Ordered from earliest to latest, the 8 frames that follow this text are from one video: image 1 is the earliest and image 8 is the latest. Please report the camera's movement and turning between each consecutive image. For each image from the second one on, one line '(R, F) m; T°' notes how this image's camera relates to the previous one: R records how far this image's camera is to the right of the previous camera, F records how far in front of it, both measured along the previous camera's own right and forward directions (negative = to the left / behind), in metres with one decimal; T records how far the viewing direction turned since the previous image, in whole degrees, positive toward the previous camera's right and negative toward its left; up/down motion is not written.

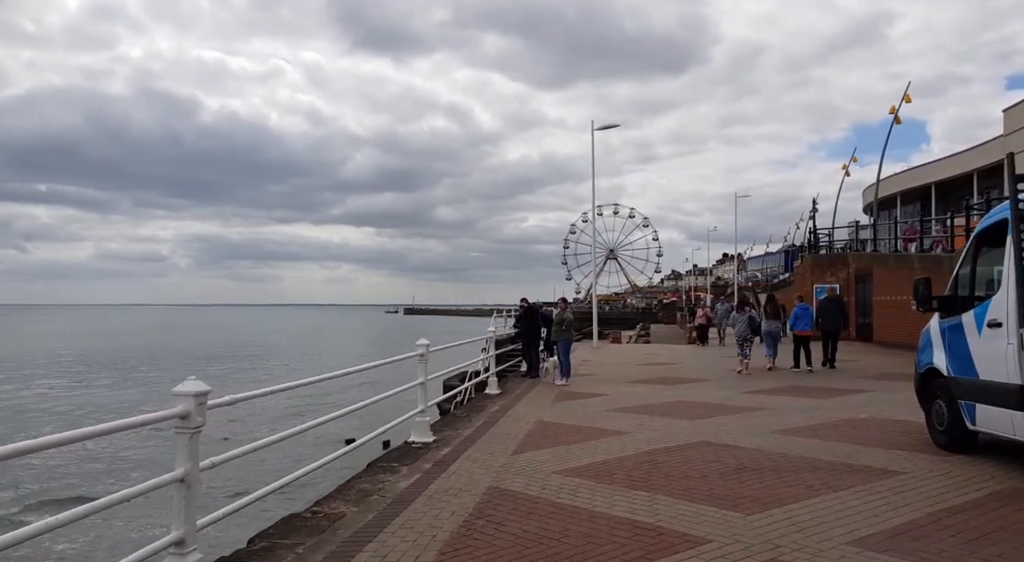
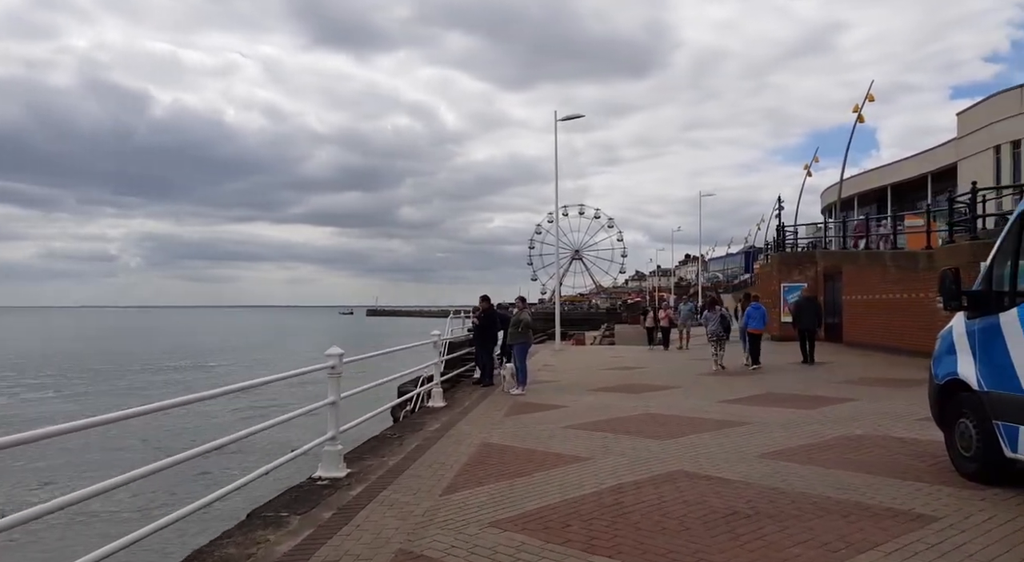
(+0.3, +1.5) m; +3°
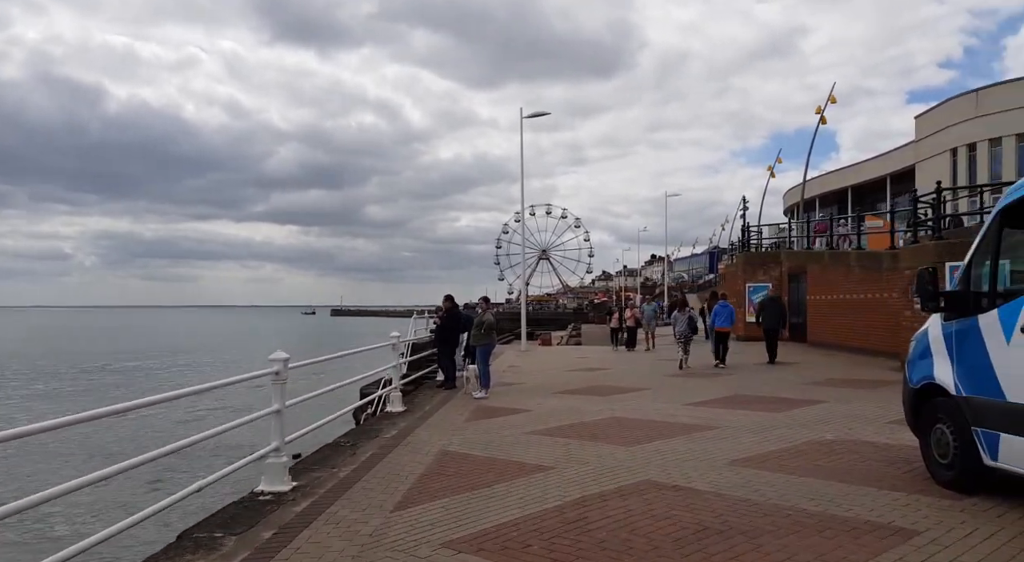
(+0.1, +0.4) m; +3°
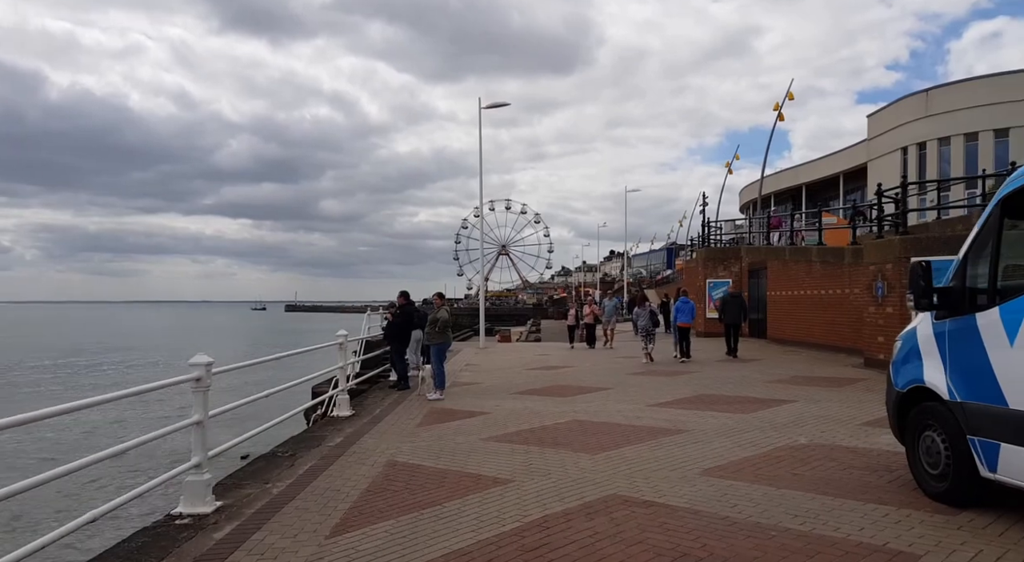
(0.0, +0.6) m; +3°
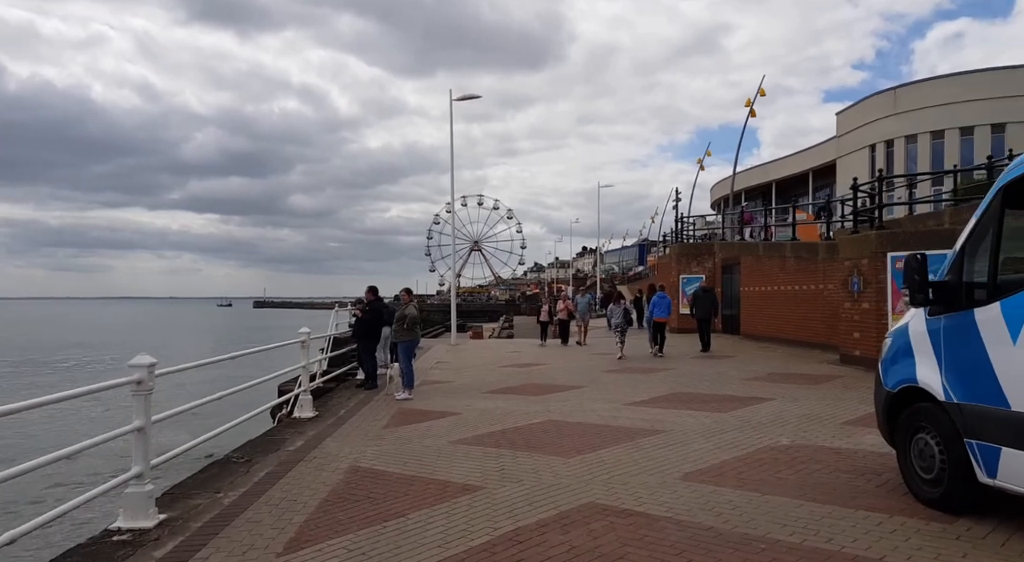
(0.0, +0.4) m; +2°
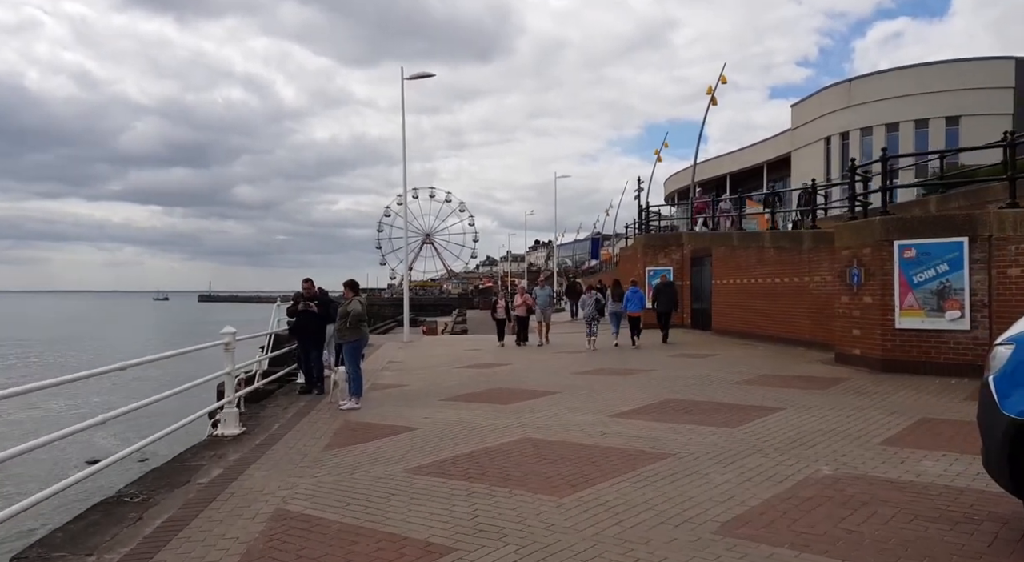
(-0.2, +1.6) m; +4°
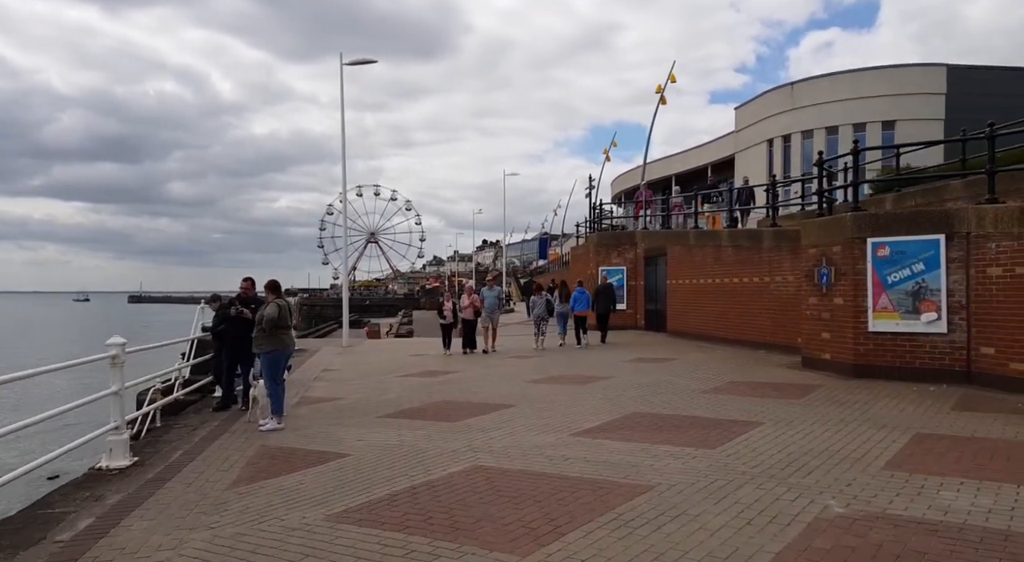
(0.0, +1.1) m; +4°
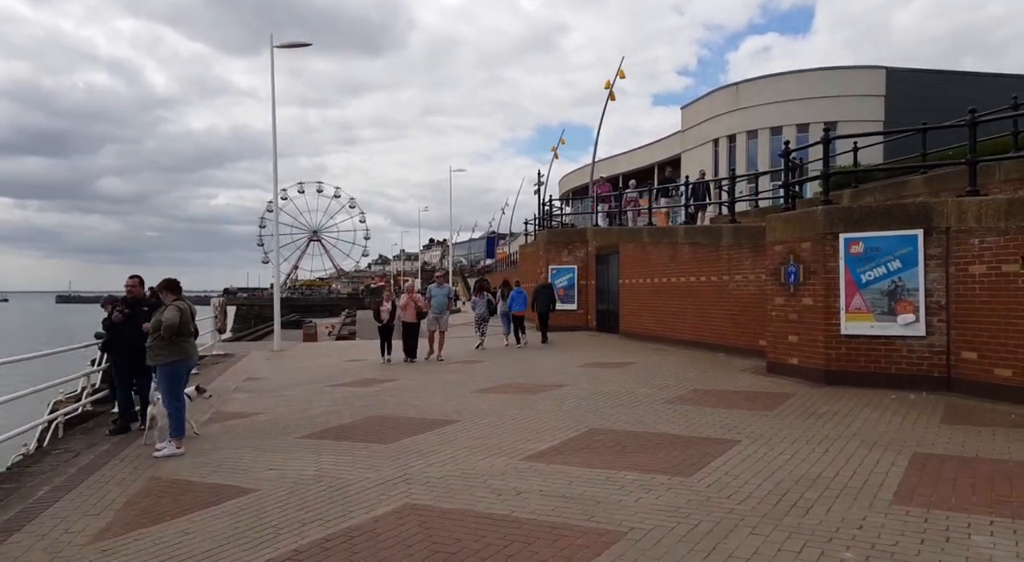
(+0.1, +1.1) m; +4°
